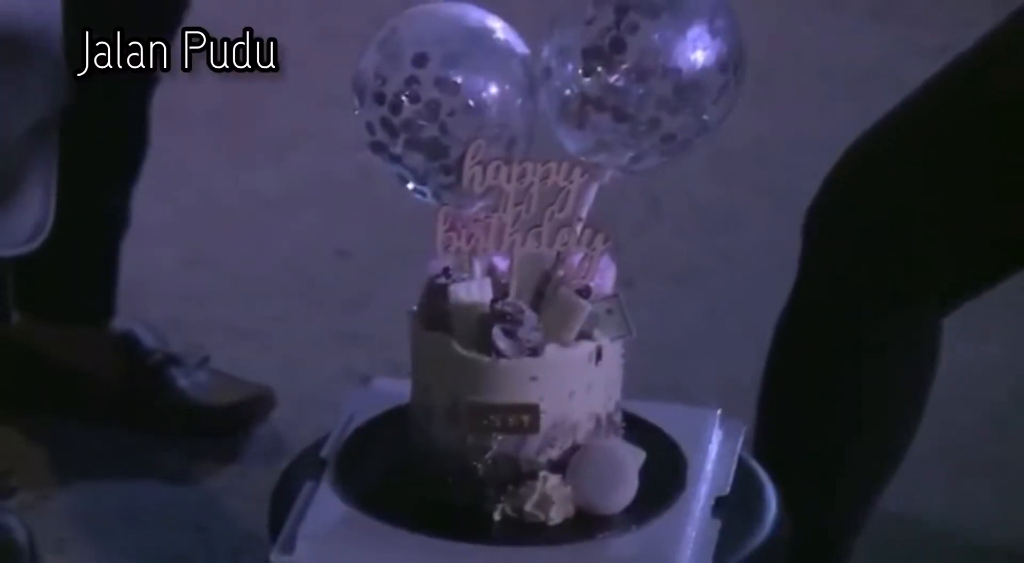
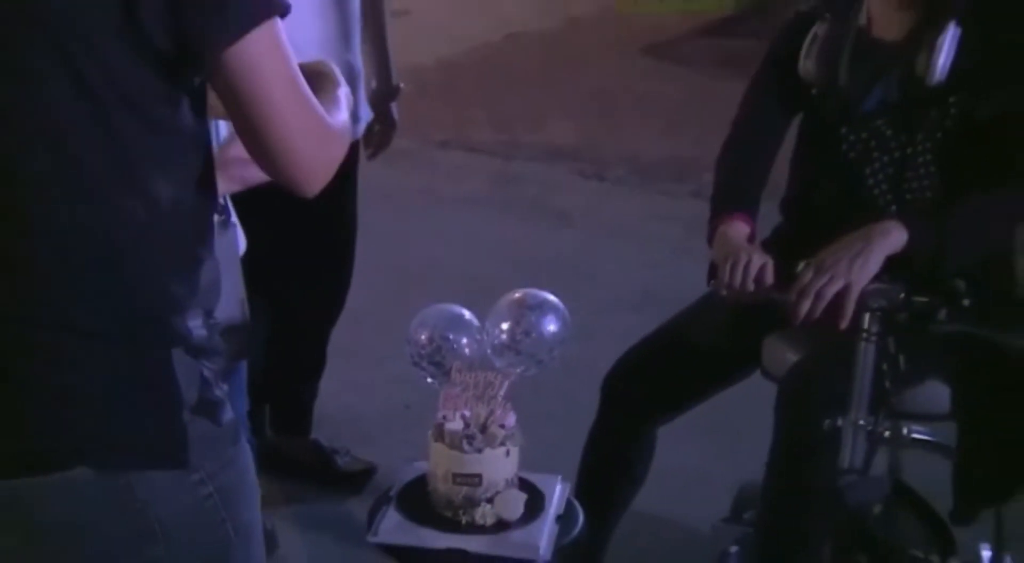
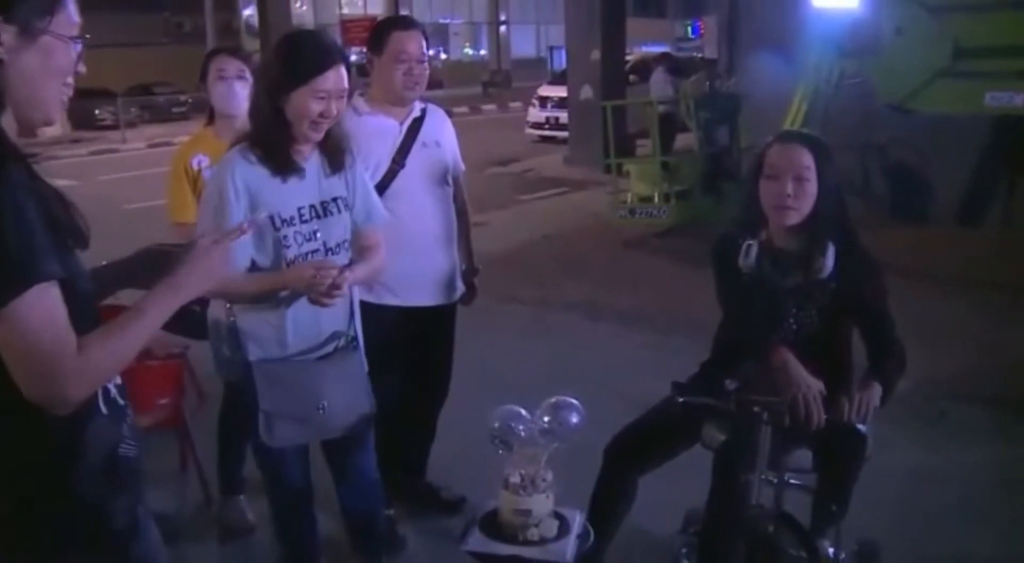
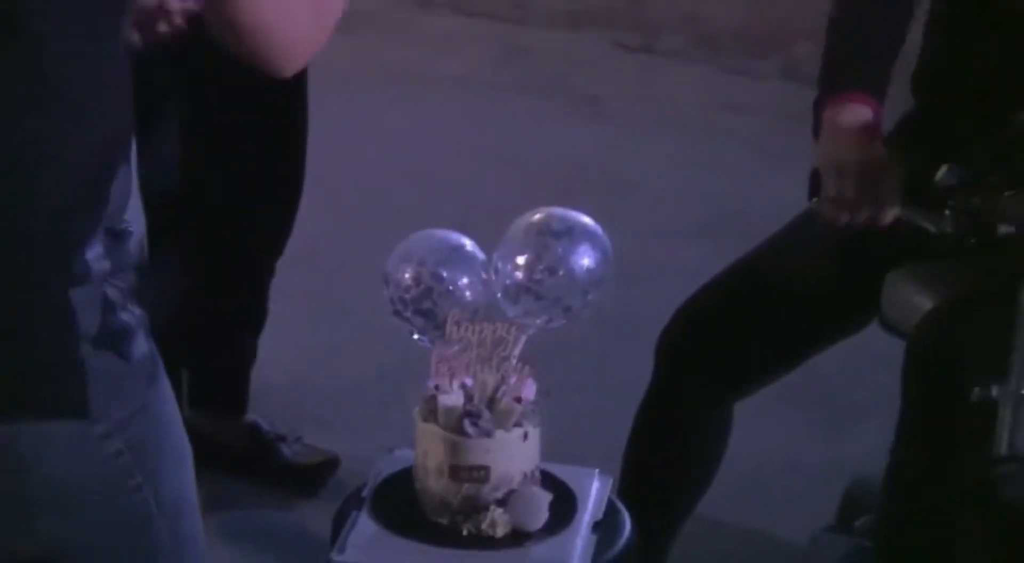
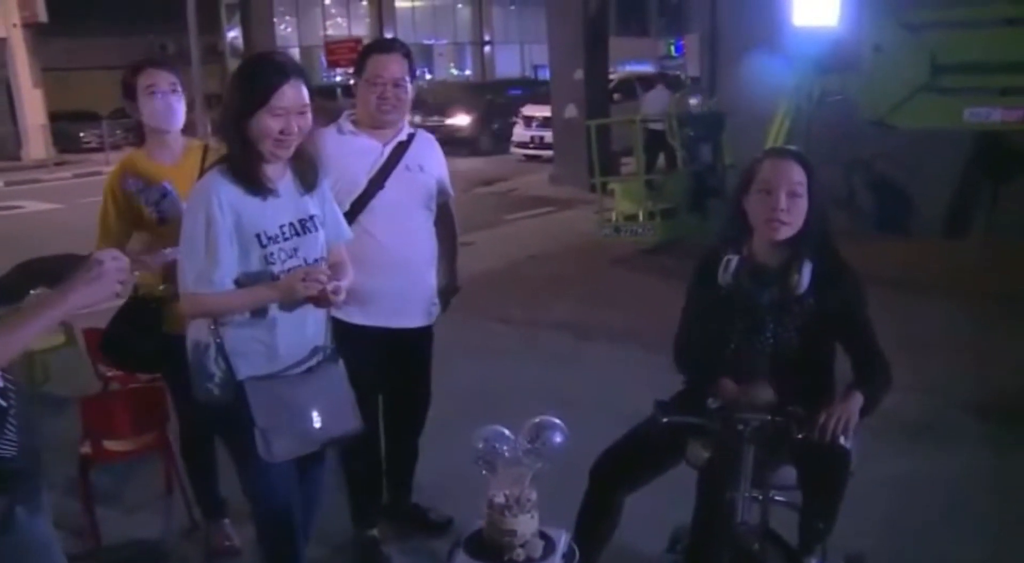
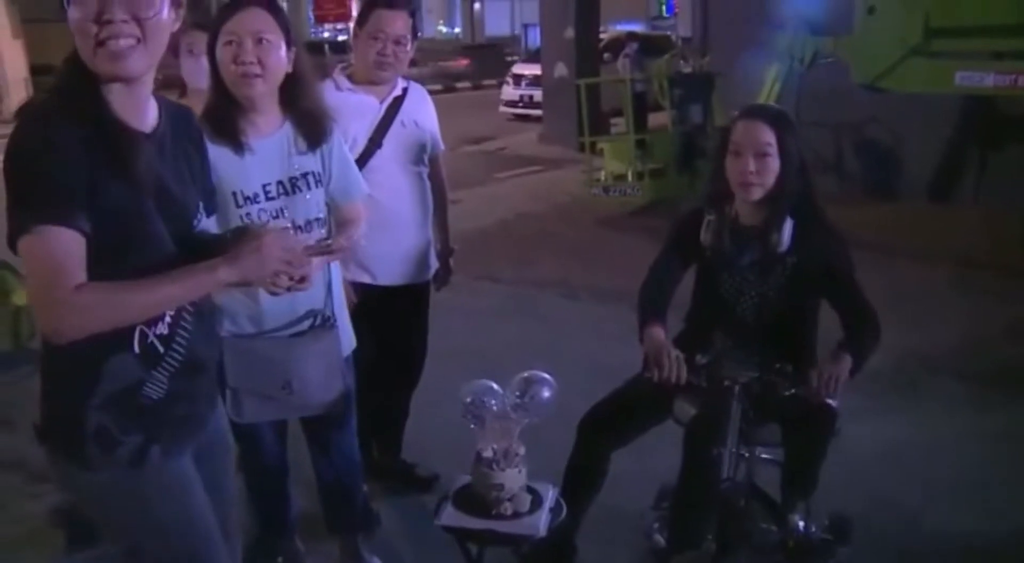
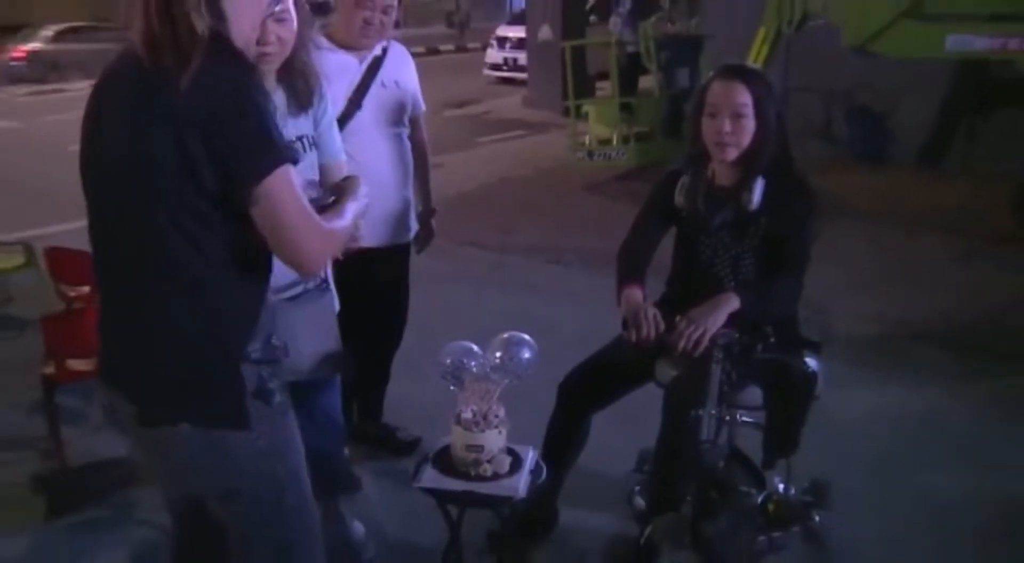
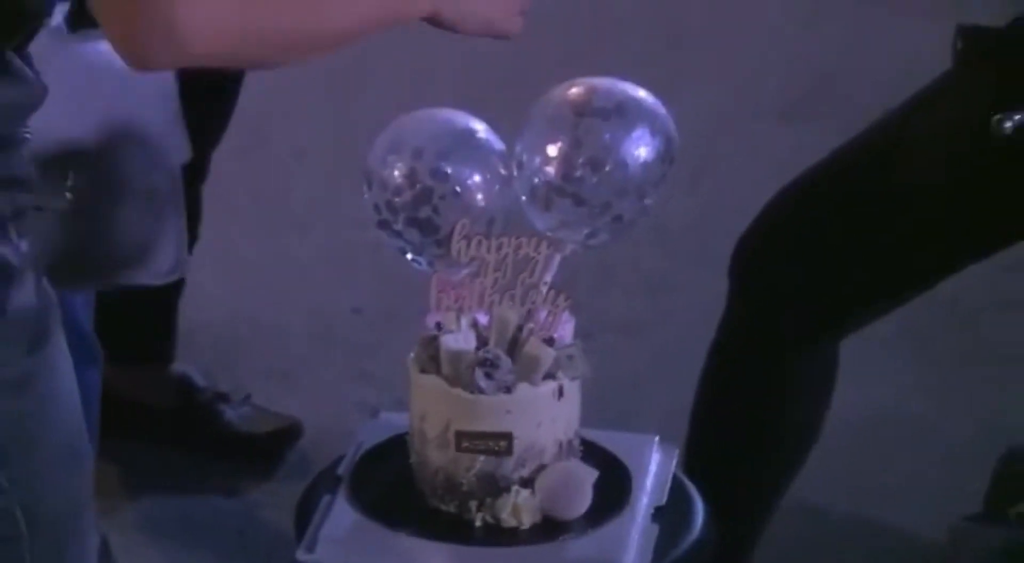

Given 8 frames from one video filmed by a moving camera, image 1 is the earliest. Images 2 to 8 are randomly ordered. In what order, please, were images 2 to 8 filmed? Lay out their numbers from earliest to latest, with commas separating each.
8, 4, 2, 7, 6, 3, 5
